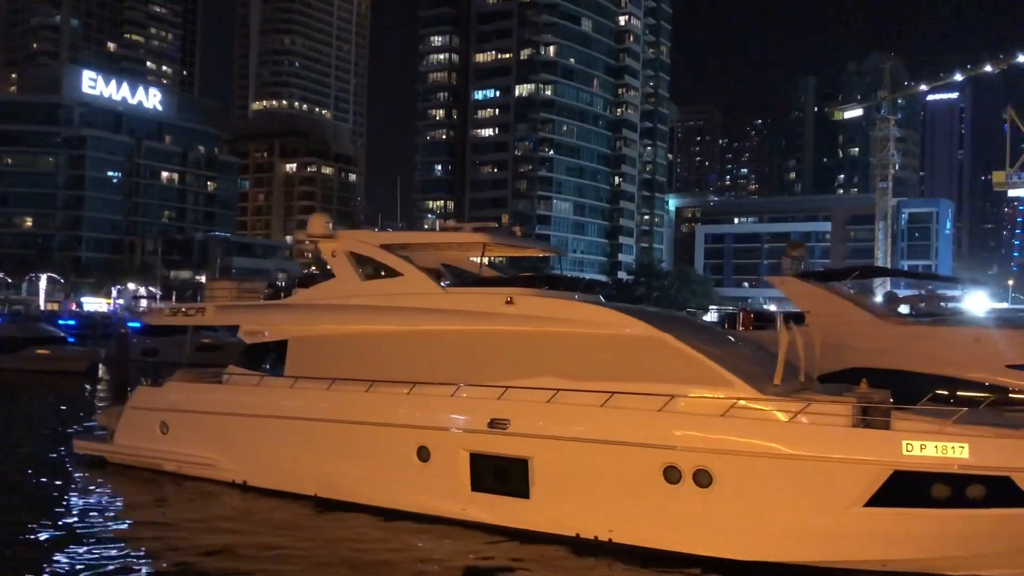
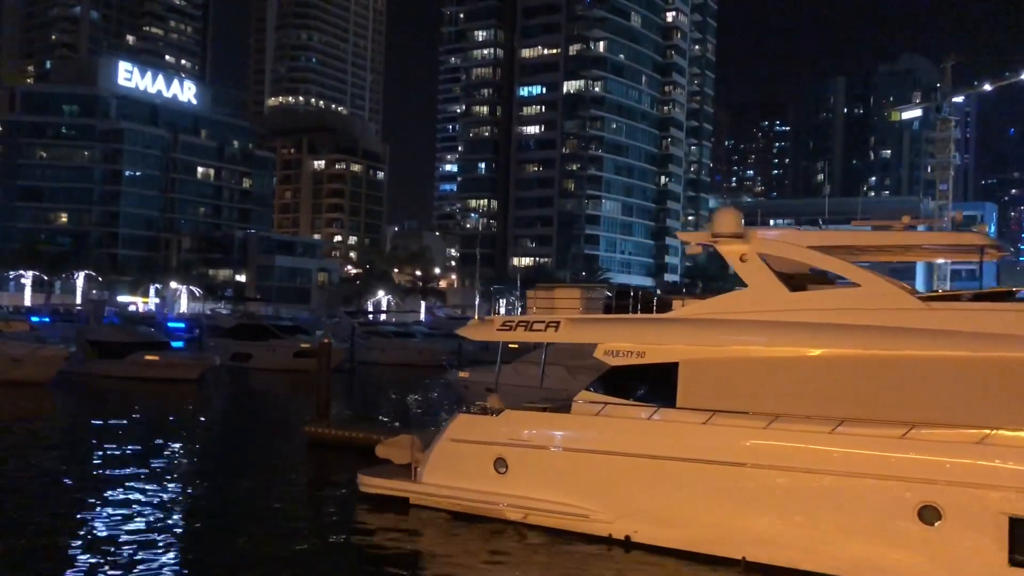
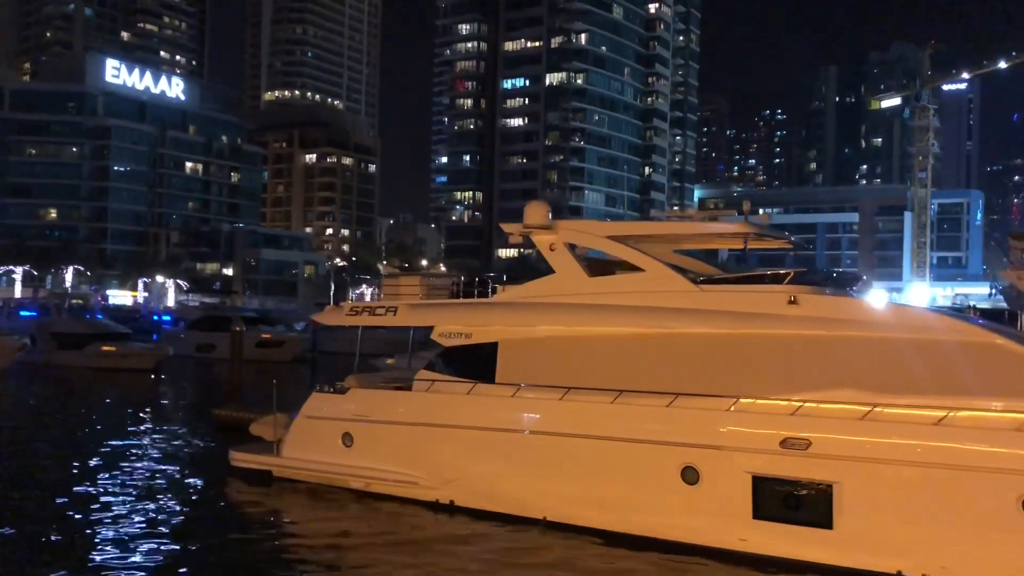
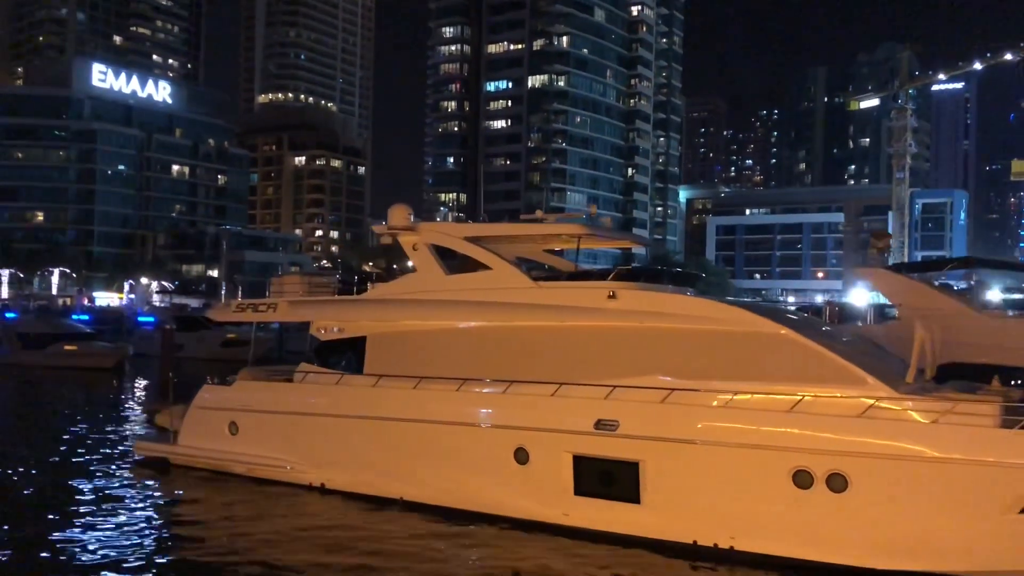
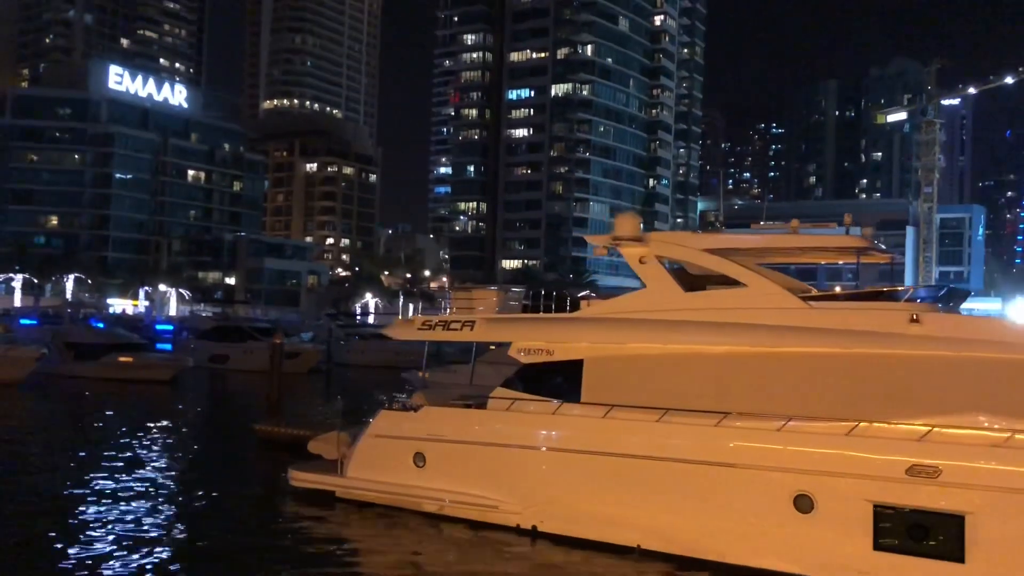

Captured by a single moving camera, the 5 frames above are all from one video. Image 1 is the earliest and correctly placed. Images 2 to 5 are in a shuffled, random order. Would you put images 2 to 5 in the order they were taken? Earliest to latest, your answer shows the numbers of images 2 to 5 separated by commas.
4, 3, 5, 2
